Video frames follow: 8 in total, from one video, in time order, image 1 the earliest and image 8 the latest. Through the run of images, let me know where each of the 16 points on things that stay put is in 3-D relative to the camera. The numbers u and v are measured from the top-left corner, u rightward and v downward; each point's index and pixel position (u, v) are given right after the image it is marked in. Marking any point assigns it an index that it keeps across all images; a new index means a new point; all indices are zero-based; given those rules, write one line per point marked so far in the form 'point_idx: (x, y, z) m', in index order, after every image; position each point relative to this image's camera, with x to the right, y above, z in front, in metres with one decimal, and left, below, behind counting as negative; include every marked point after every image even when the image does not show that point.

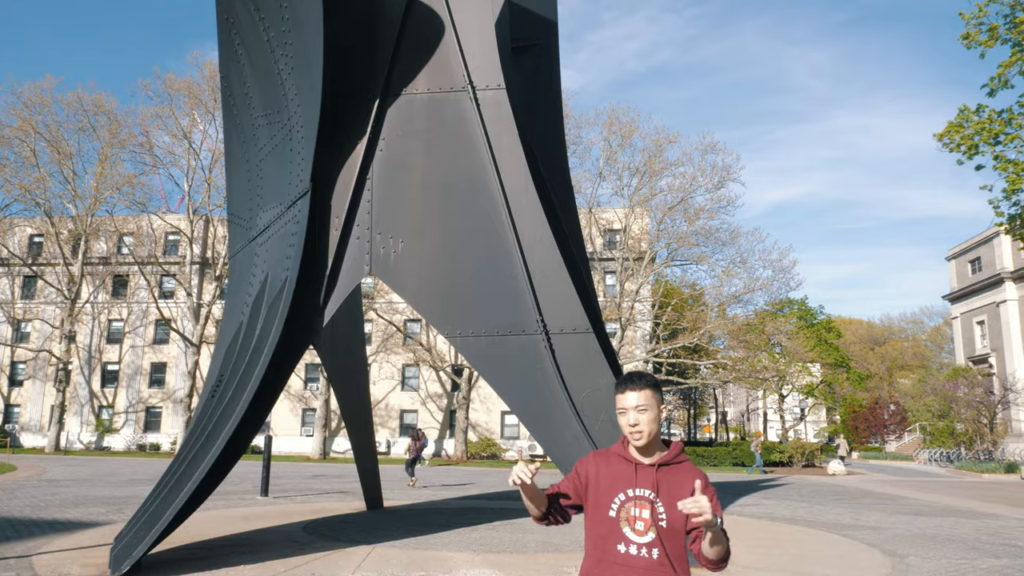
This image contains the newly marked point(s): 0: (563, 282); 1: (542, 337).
0: (+0.5, 0.0, +7.8) m
1: (+0.3, -0.5, +7.7) m
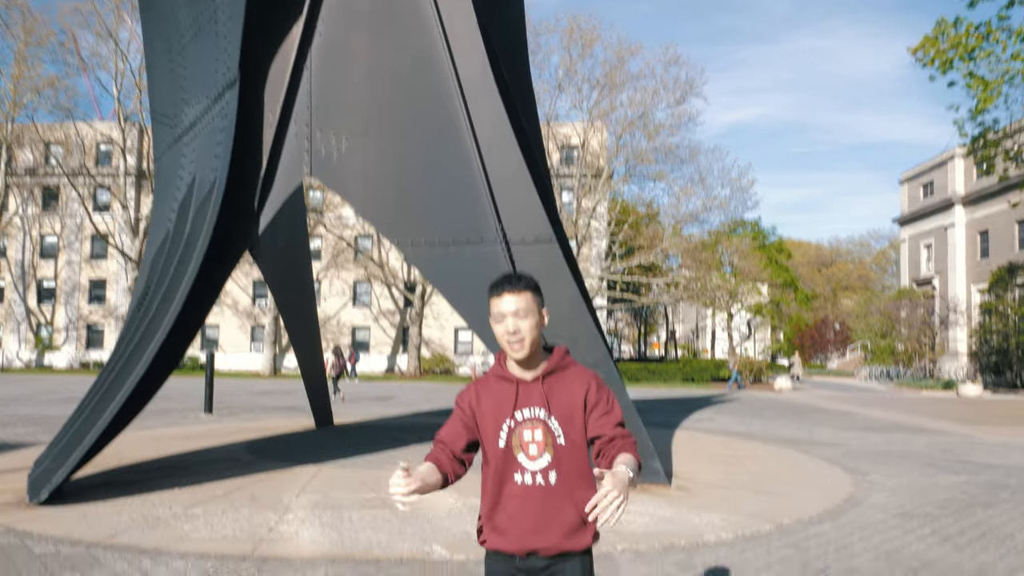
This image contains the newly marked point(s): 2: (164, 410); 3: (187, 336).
0: (+0.1, +0.9, +7.1) m
1: (-0.1, +0.4, +7.1) m
2: (-7.1, -2.5, +15.2) m
3: (-3.1, -0.5, +7.1) m
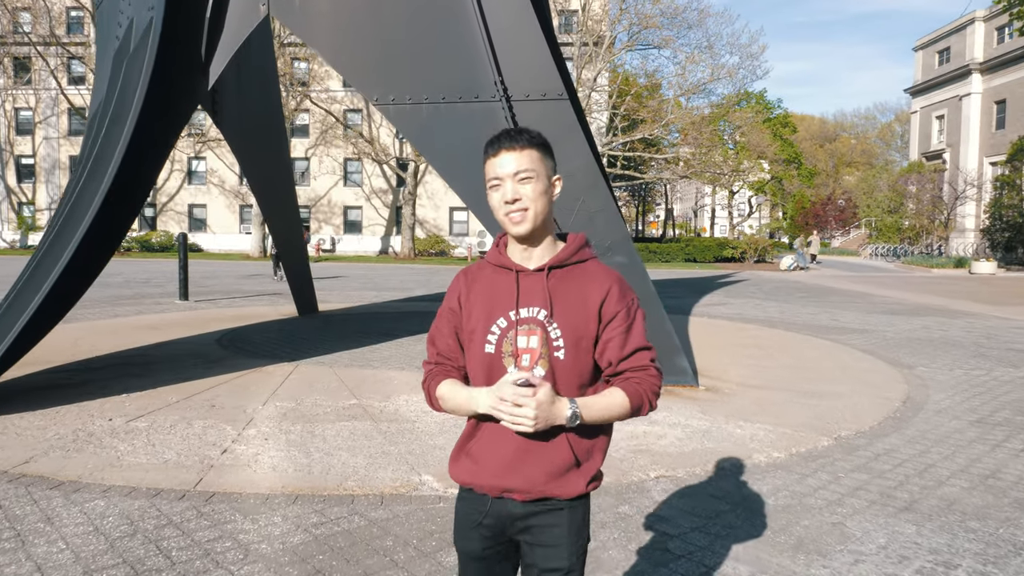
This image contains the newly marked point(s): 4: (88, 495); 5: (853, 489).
0: (+0.1, +2.0, +5.7) m
1: (-0.1, +1.4, +5.8) m
2: (-7.1, -0.1, +14.2) m
3: (-3.1, +0.6, +5.9) m
4: (-2.1, -1.0, +3.6) m
5: (+1.8, -1.0, +3.8) m
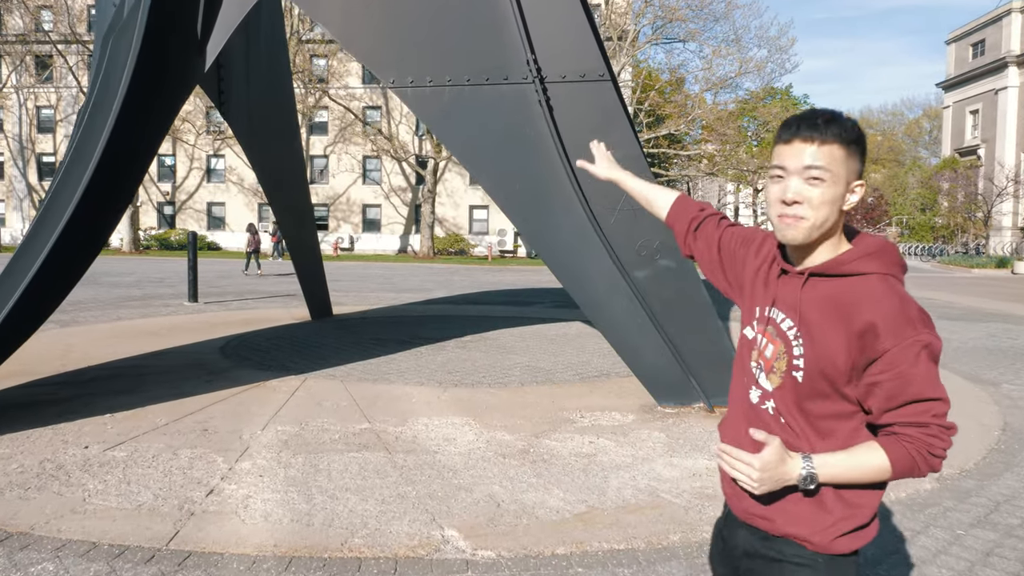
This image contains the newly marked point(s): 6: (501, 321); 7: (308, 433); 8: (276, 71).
0: (+0.4, +1.9, +5.0) m
1: (+0.2, +1.4, +5.0) m
2: (-6.7, -0.1, +13.7) m
3: (-2.8, +0.5, +5.2) m
4: (-1.9, -1.1, +3.0) m
5: (+1.9, -1.1, +3.1) m
6: (-0.1, -0.4, +10.0) m
7: (-1.3, -0.9, +4.6) m
8: (-2.5, +2.4, +7.9) m
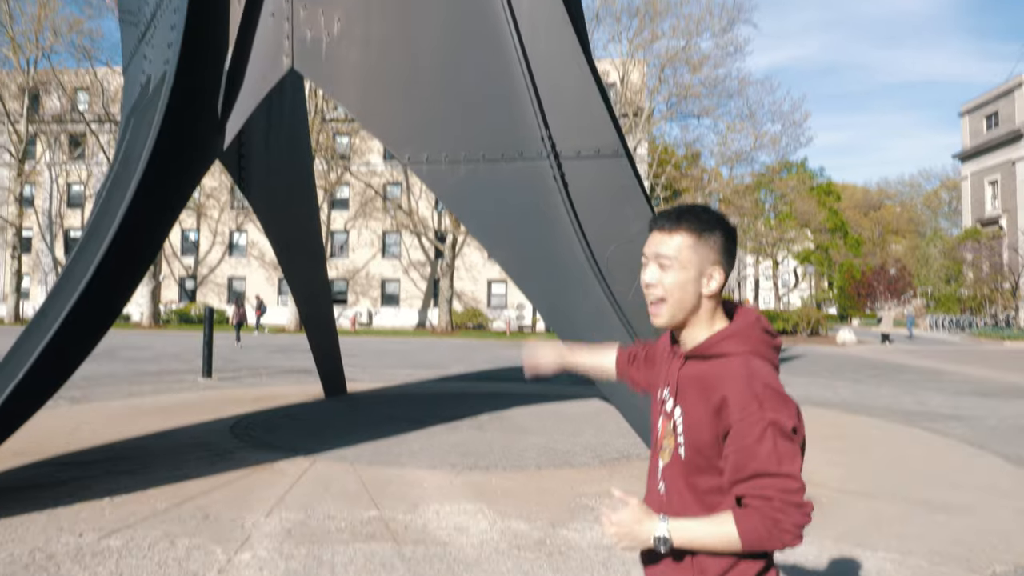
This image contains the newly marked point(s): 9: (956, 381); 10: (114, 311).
0: (+0.5, +1.4, +5.0) m
1: (+0.3, +0.8, +5.0) m
2: (-6.4, -1.5, +13.6) m
3: (-2.7, 0.0, +5.2) m
4: (-1.8, -1.4, +2.8) m
5: (+2.0, -1.4, +2.7) m
6: (+0.1, -1.4, +9.8) m
7: (-1.2, -1.4, +4.3) m
8: (-2.3, +1.5, +8.0) m
9: (+7.5, -1.6, +12.5) m
10: (-2.8, -0.2, +5.3) m
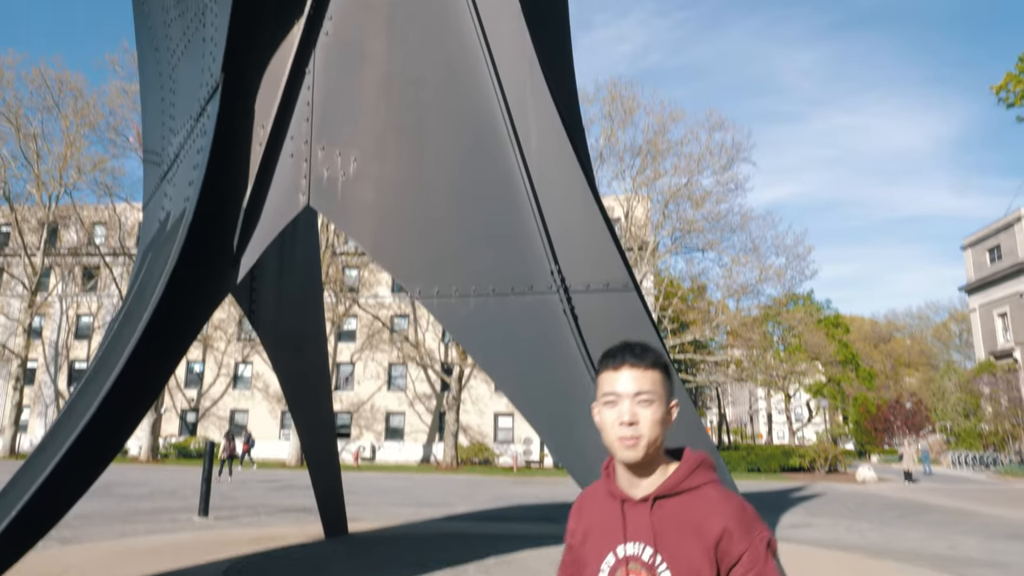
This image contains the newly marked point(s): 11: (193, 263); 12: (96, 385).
0: (+0.5, +0.5, +5.0) m
1: (+0.3, -0.1, +4.9) m
2: (-6.2, -3.9, +13.0) m
3: (-2.7, -0.9, +5.0) m
4: (-1.8, -1.8, +2.3) m
5: (+2.0, -1.9, +2.3) m
6: (+0.2, -3.1, +9.2) m
7: (-1.1, -2.1, +3.9) m
8: (-2.2, +0.1, +8.0) m
9: (+7.7, -3.7, +11.8) m
10: (-2.8, -1.1, +5.0) m
11: (-2.3, +0.2, +5.2) m
12: (-2.8, -0.7, +5.0) m
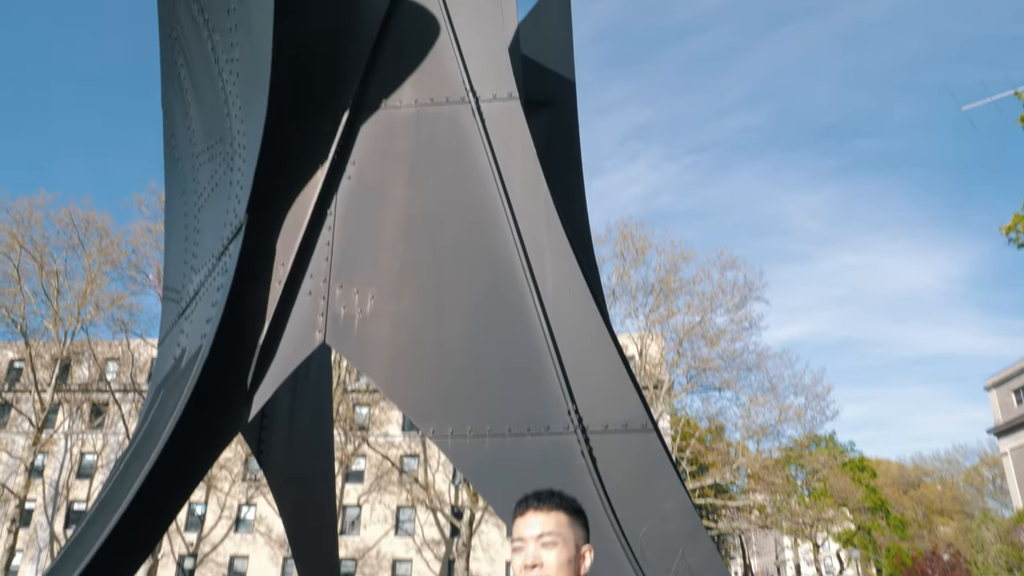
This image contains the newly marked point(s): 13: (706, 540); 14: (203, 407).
0: (+0.6, -0.4, +4.9) m
1: (+0.4, -0.9, +4.7) m
2: (-6.0, -6.2, +12.1) m
3: (-2.6, -1.8, +4.6) m
4: (-1.8, -2.2, +1.8) m
5: (+2.1, -2.2, +1.7) m
6: (+0.3, -4.8, +8.3) m
7: (-1.0, -2.8, +3.3) m
8: (-2.1, -1.3, +7.8) m
9: (+7.8, -5.9, +10.7) m
10: (-2.7, -2.0, +4.6) m
11: (-2.2, -0.7, +5.1) m
12: (-2.7, -1.5, +4.7) m
13: (+1.2, -1.5, +4.5) m
14: (-2.2, -0.8, +5.0) m
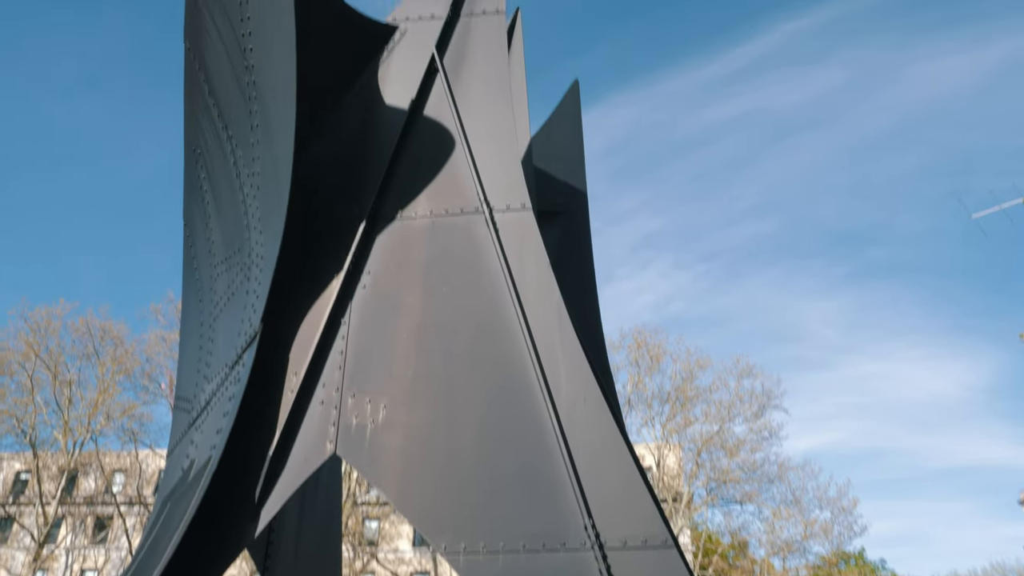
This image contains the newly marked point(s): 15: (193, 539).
0: (+0.7, -1.1, +4.7) m
1: (+0.5, -1.6, +4.5) m
2: (-5.8, -7.9, +11.1) m
3: (-2.5, -2.5, +4.3) m
4: (-1.7, -2.5, +1.5) m
5: (+2.1, -2.4, +1.3) m
6: (+0.5, -5.9, +7.5) m
7: (-1.0, -3.2, +2.9) m
8: (-1.9, -2.5, +7.5) m
9: (+8.0, -7.3, +9.5) m
10: (-2.6, -2.6, +4.3) m
11: (-2.1, -1.5, +4.9) m
12: (-2.6, -2.2, +4.4) m
13: (+1.3, -2.2, +4.2) m
14: (-2.1, -1.5, +4.8) m
15: (-2.1, -1.6, +4.7) m
